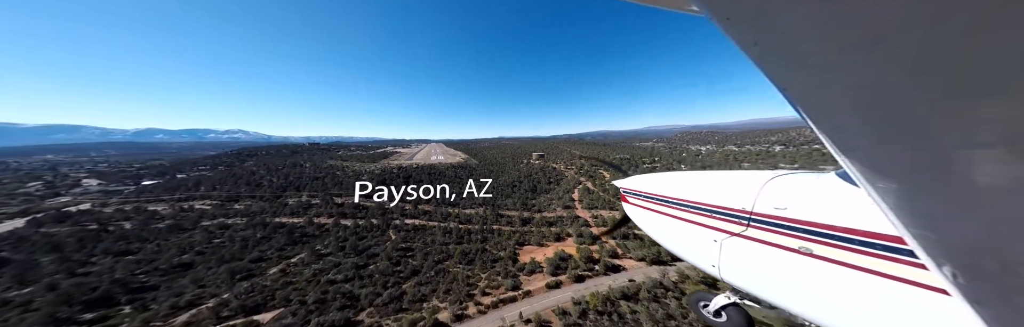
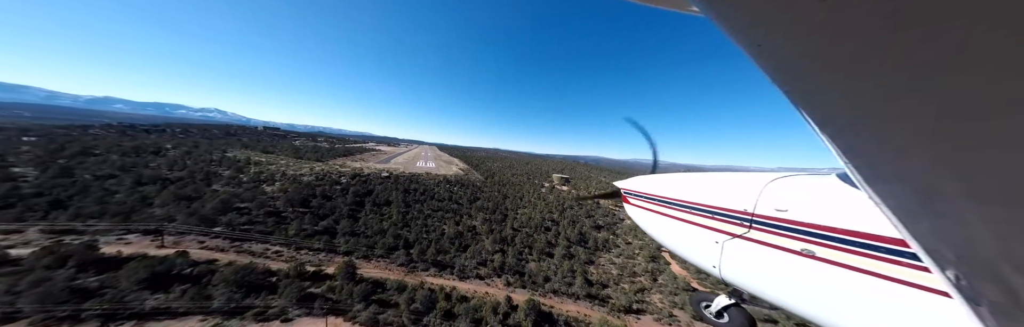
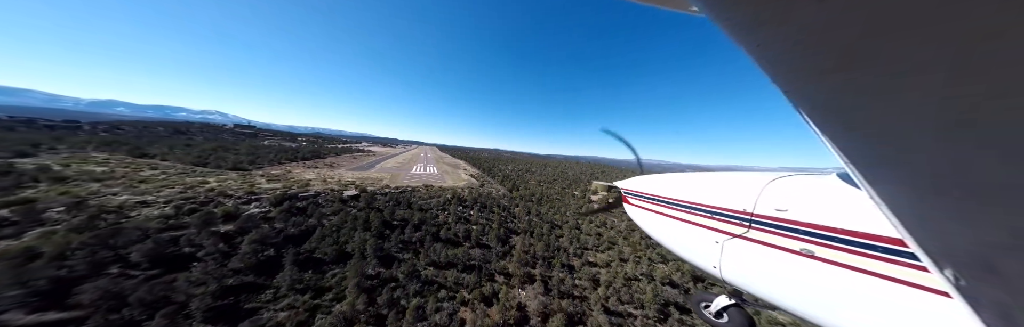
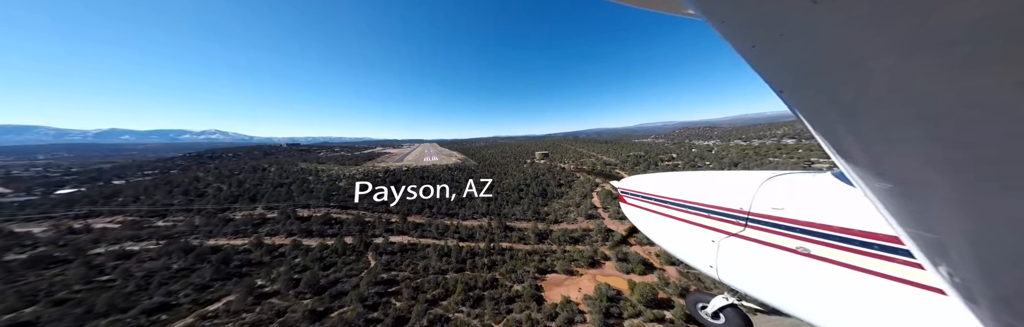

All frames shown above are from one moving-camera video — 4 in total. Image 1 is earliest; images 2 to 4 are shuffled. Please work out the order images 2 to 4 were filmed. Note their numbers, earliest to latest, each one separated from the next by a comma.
4, 2, 3
